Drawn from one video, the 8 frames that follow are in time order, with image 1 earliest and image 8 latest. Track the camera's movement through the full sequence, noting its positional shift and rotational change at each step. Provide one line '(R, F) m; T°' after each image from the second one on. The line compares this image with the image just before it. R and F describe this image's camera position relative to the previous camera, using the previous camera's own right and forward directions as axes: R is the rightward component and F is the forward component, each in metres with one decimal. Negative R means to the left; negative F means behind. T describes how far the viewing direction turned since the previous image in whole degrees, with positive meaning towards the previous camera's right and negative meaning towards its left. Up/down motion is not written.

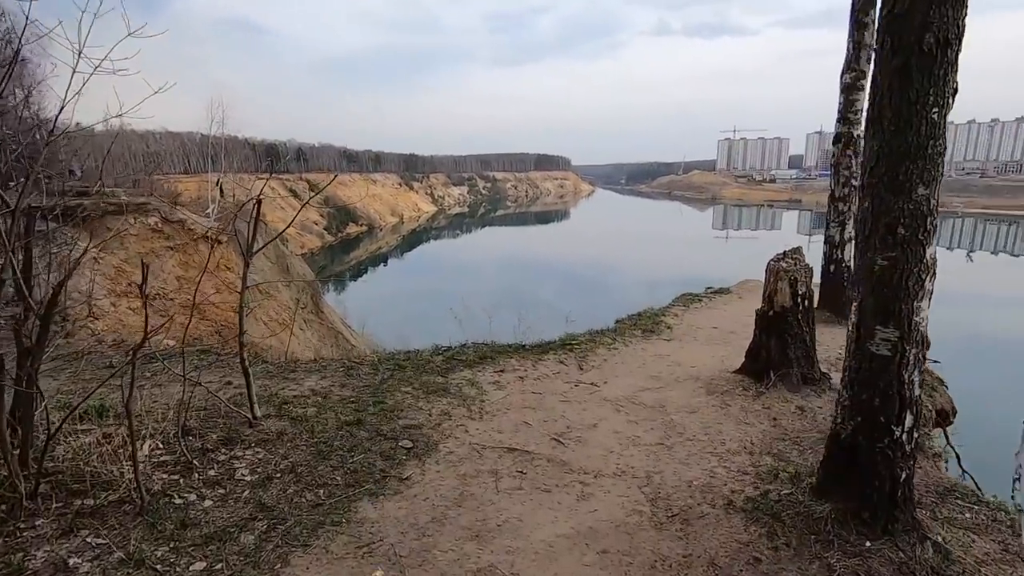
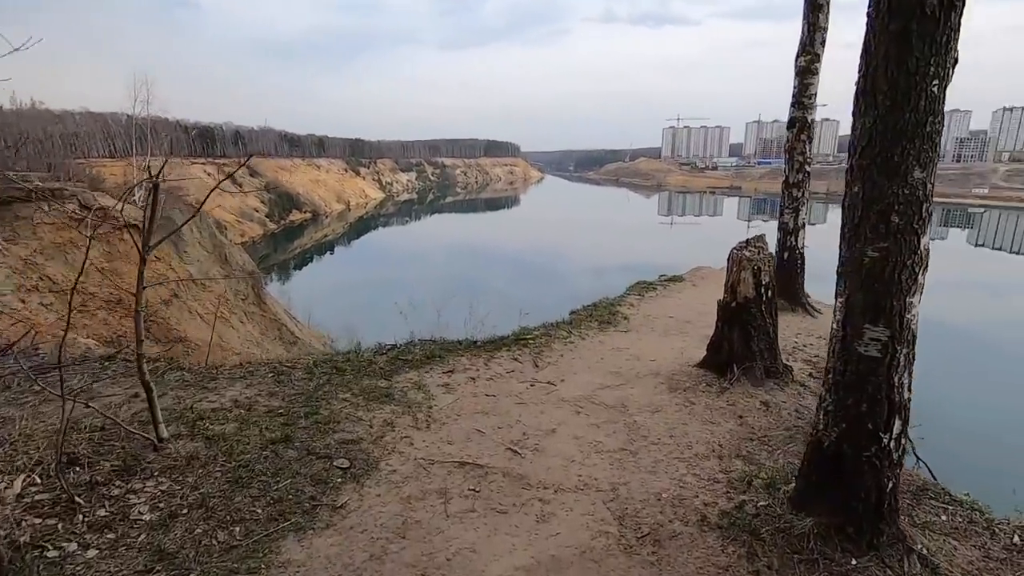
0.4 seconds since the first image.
(0.0, +0.3) m; +5°
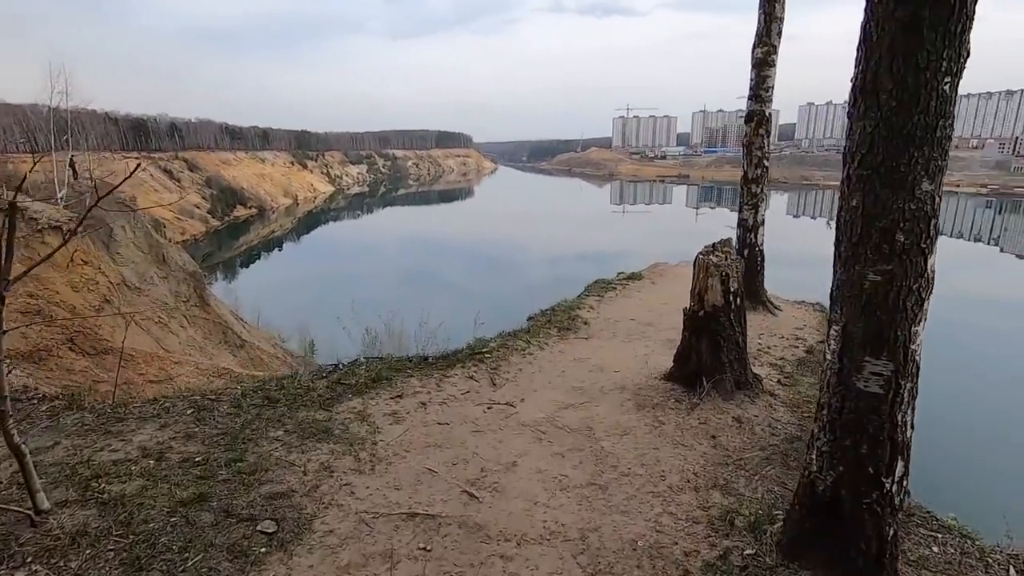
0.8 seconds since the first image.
(0.0, +0.3) m; +4°
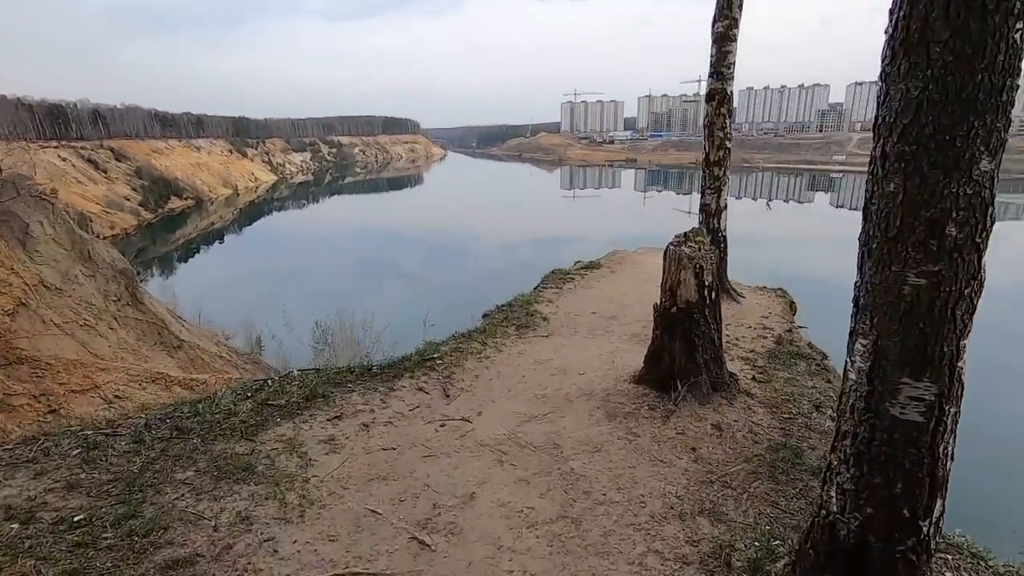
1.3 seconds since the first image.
(0.0, +0.4) m; +5°
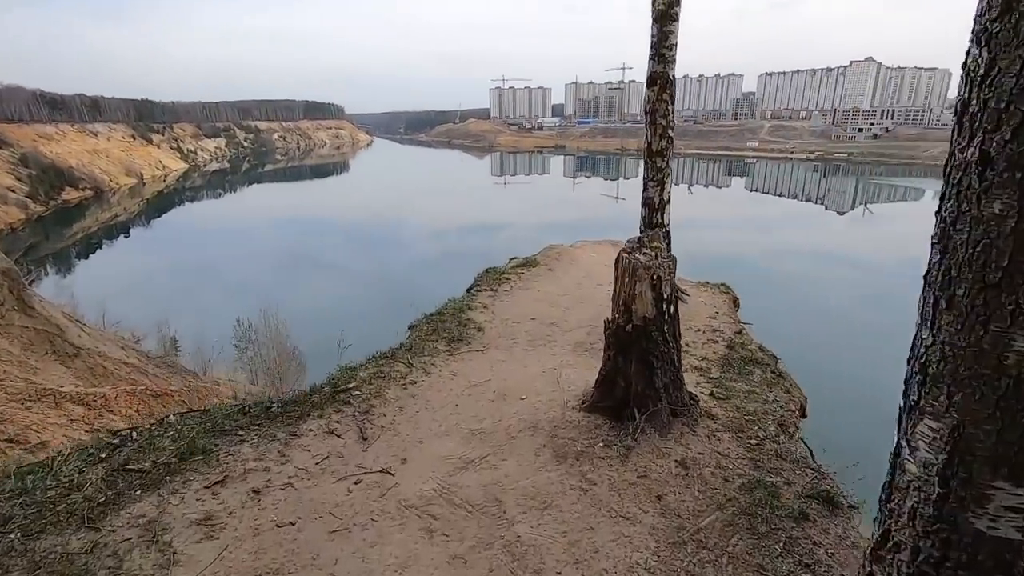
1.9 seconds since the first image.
(0.0, +0.5) m; +7°
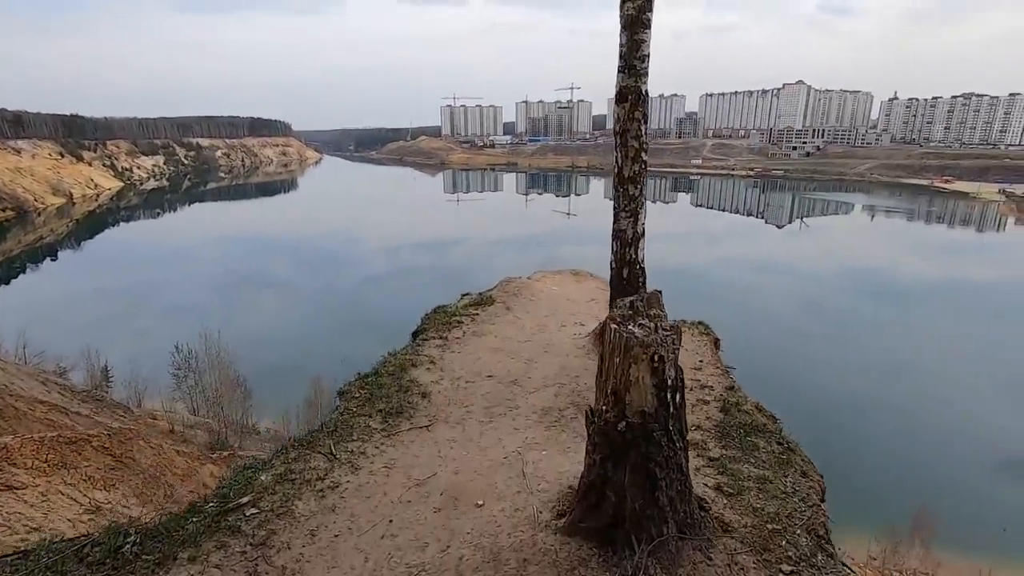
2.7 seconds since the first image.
(0.0, +0.7) m; +5°
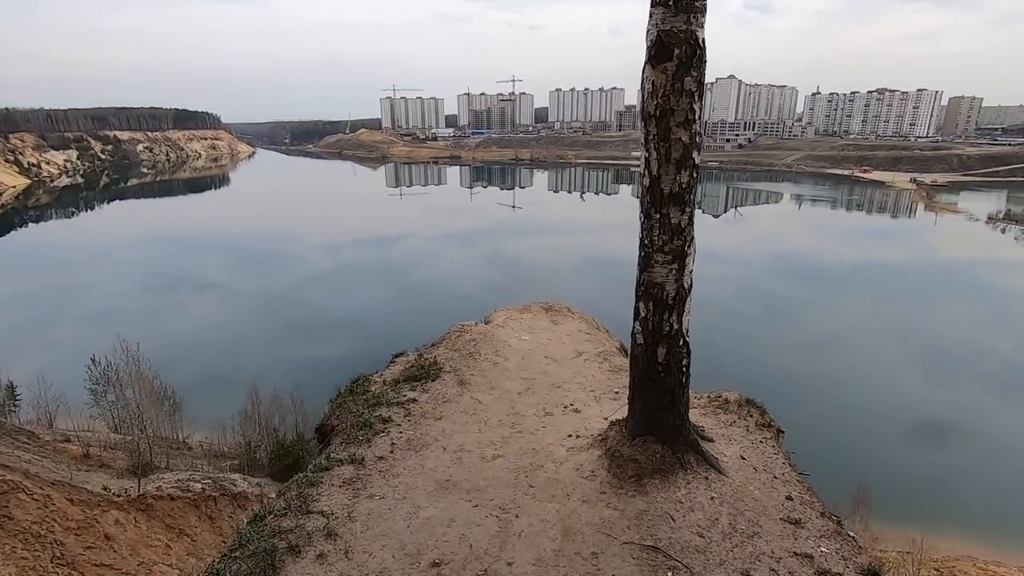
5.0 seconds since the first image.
(0.0, +1.7) m; +5°
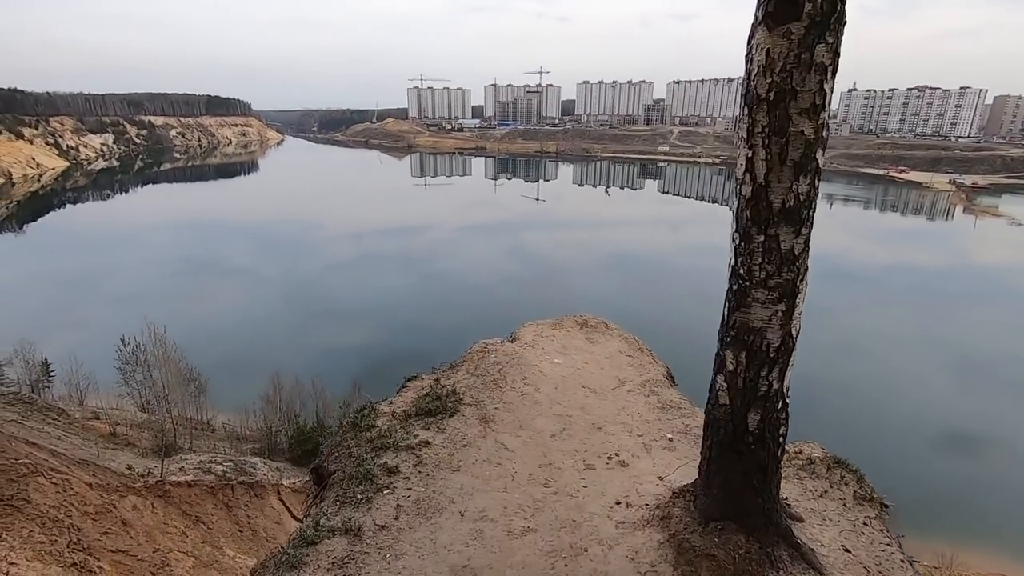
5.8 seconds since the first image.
(-0.1, +0.6) m; -2°
